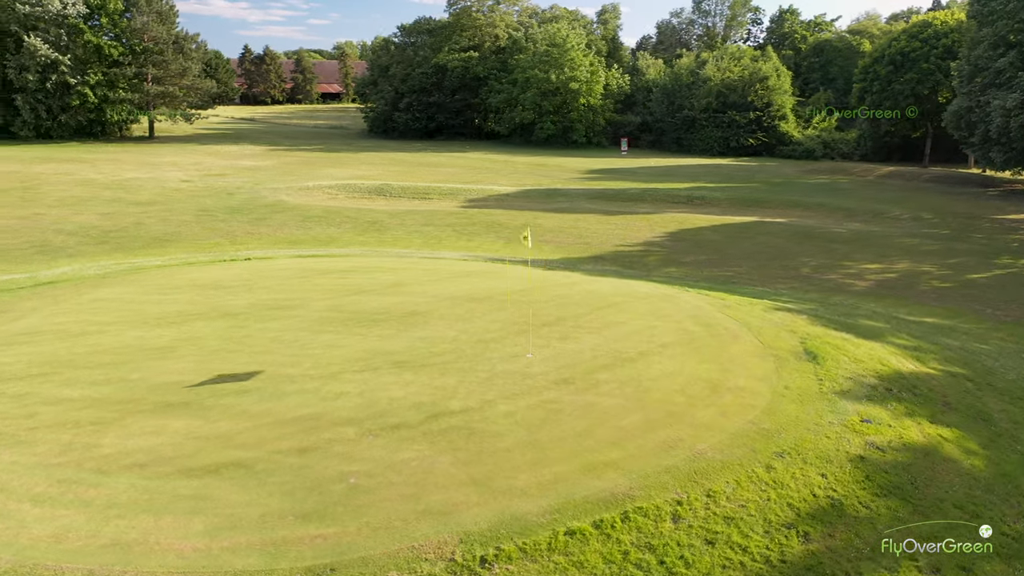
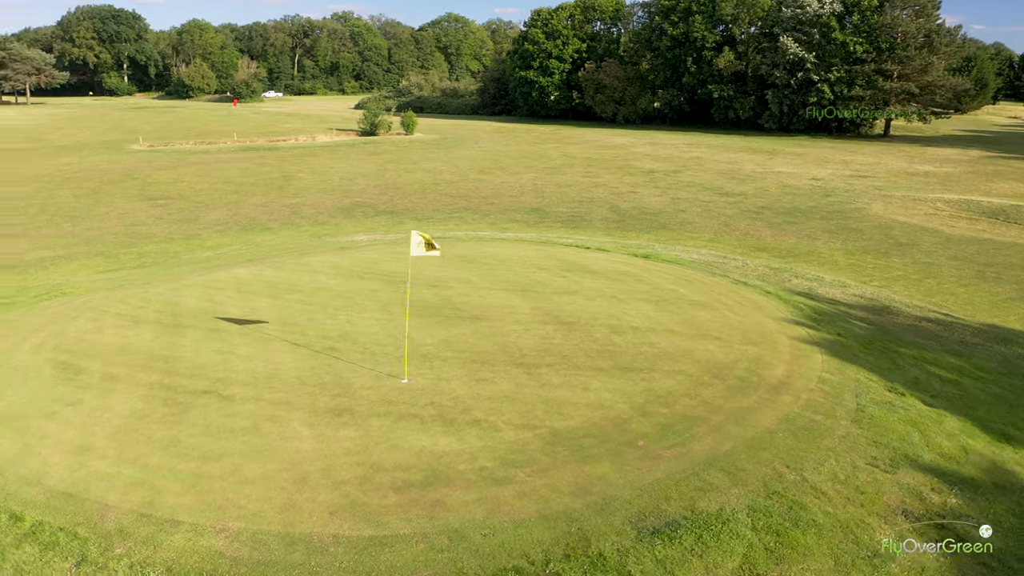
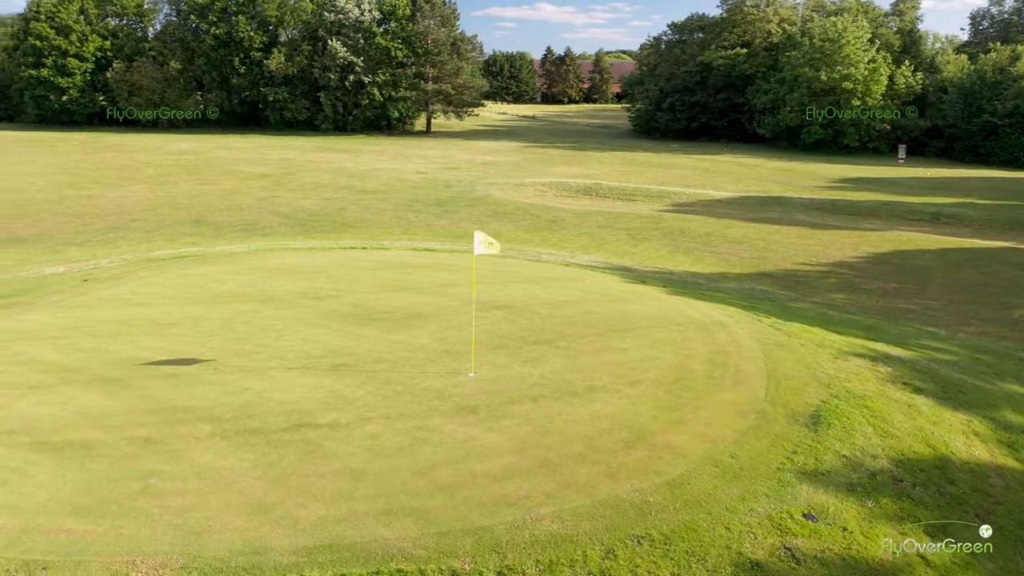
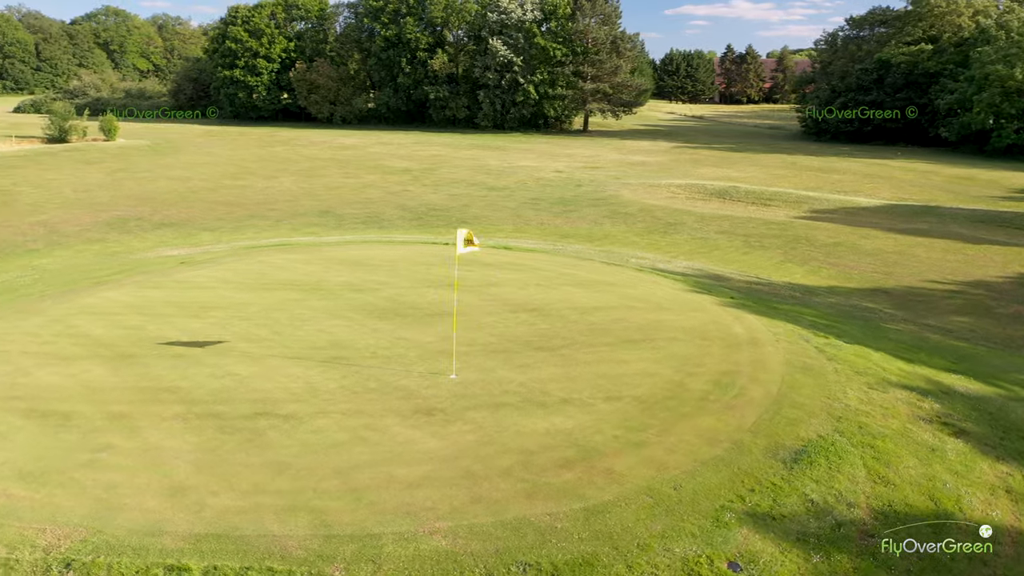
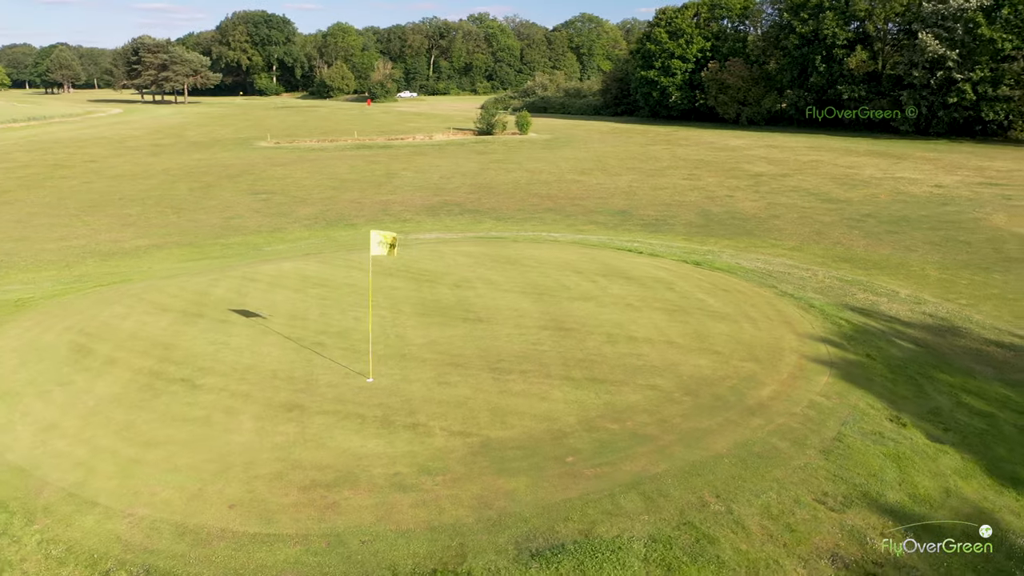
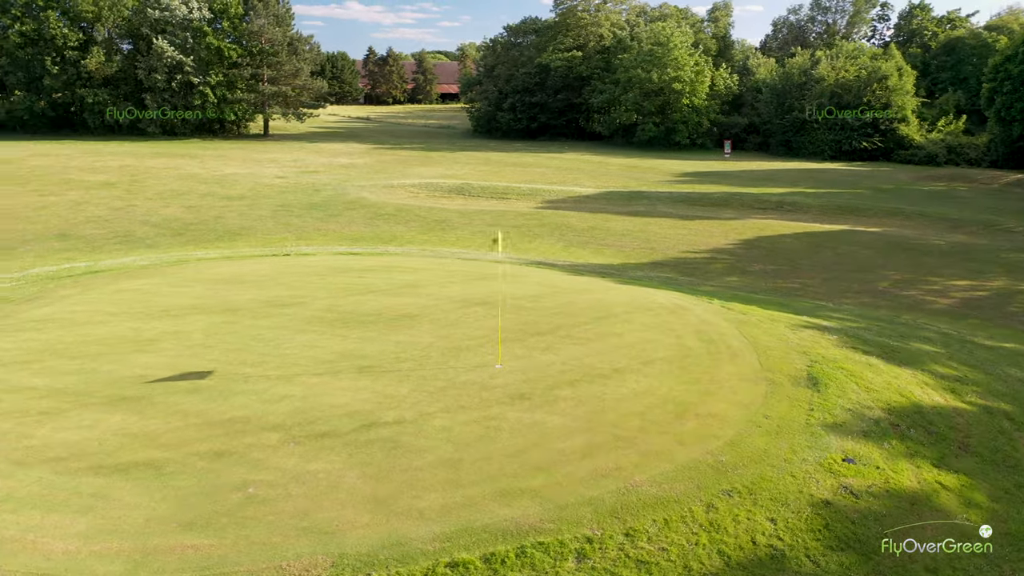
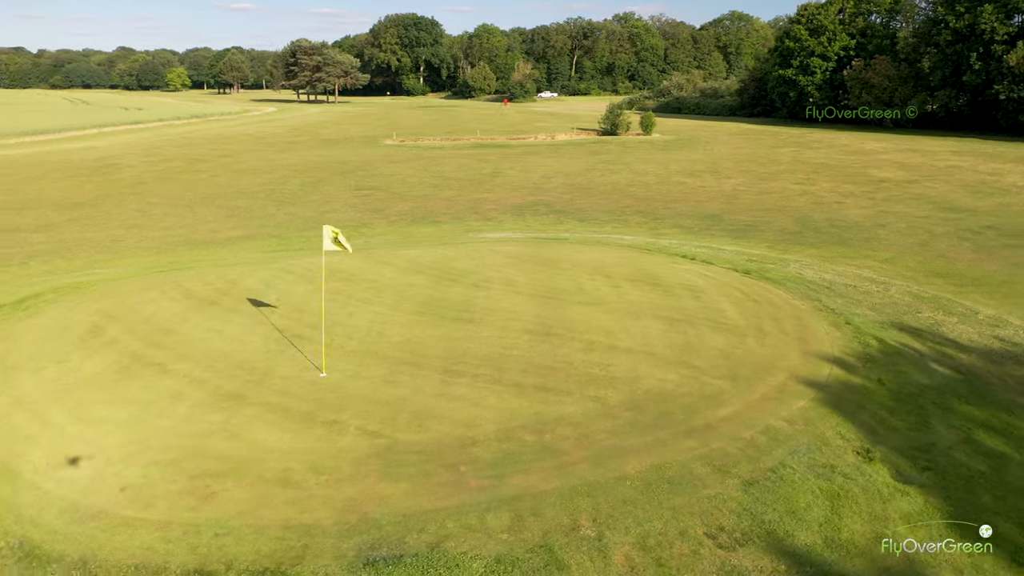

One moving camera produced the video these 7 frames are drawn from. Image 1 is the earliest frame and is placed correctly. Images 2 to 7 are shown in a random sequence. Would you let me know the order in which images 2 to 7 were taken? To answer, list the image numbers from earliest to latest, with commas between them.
6, 3, 4, 2, 5, 7
